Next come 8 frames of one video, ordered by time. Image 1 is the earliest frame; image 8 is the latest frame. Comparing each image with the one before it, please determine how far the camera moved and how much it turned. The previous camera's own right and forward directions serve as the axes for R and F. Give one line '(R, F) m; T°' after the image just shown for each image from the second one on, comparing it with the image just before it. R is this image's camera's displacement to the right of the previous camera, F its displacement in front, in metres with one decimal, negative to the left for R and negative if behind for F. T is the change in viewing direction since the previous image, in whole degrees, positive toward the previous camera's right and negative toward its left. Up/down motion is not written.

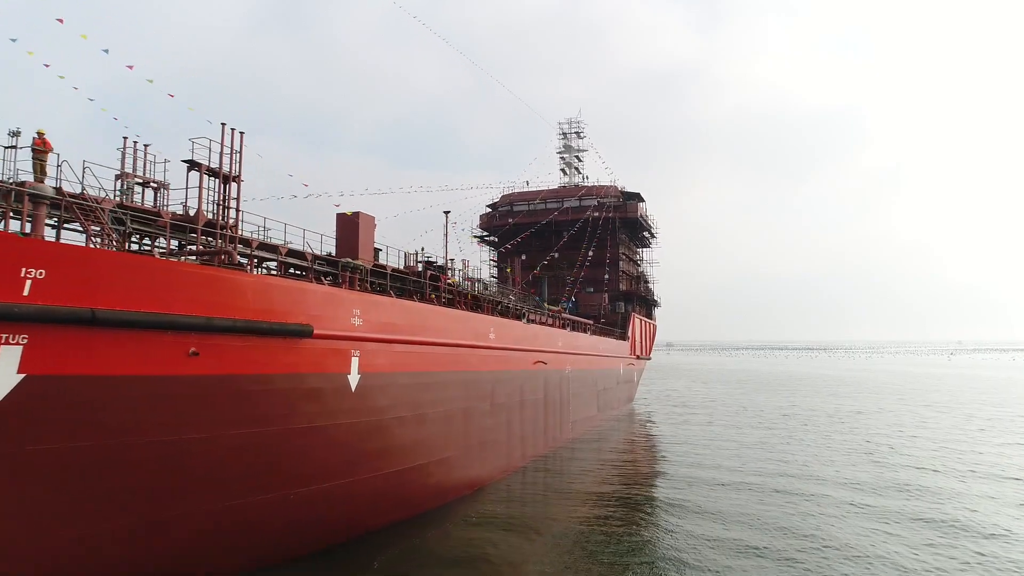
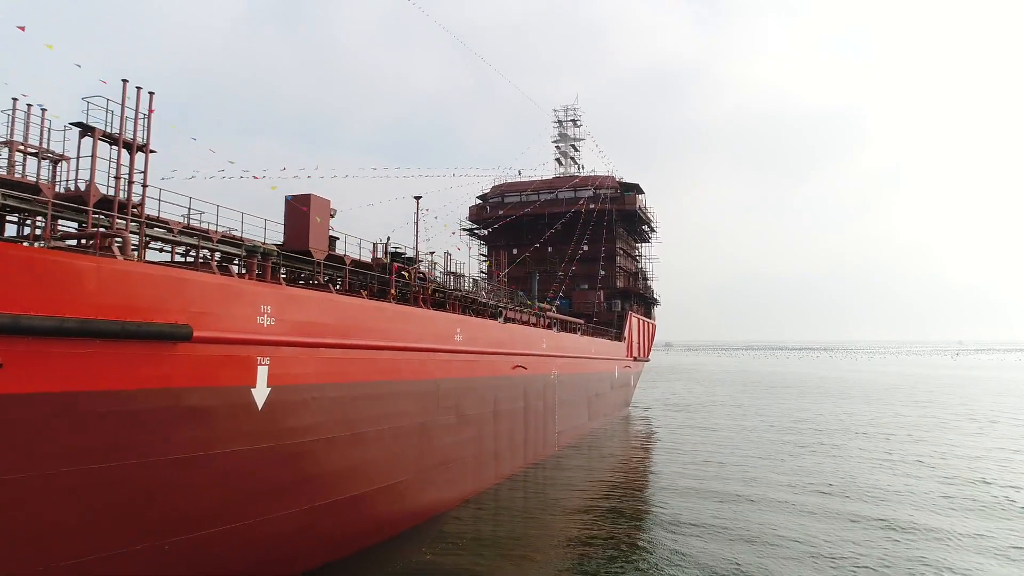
(+0.6, +1.9) m; 0°
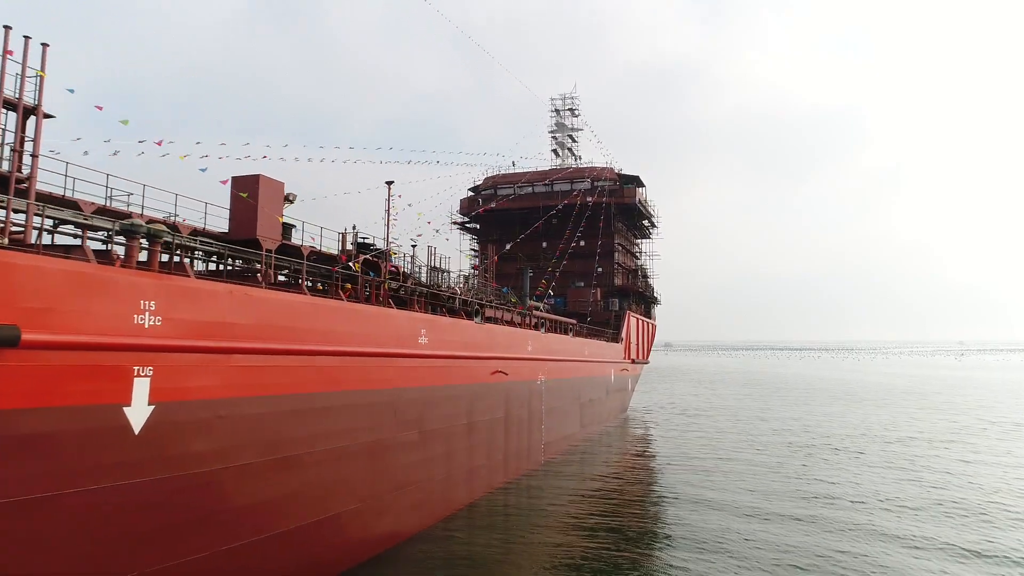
(+0.5, +1.6) m; 0°
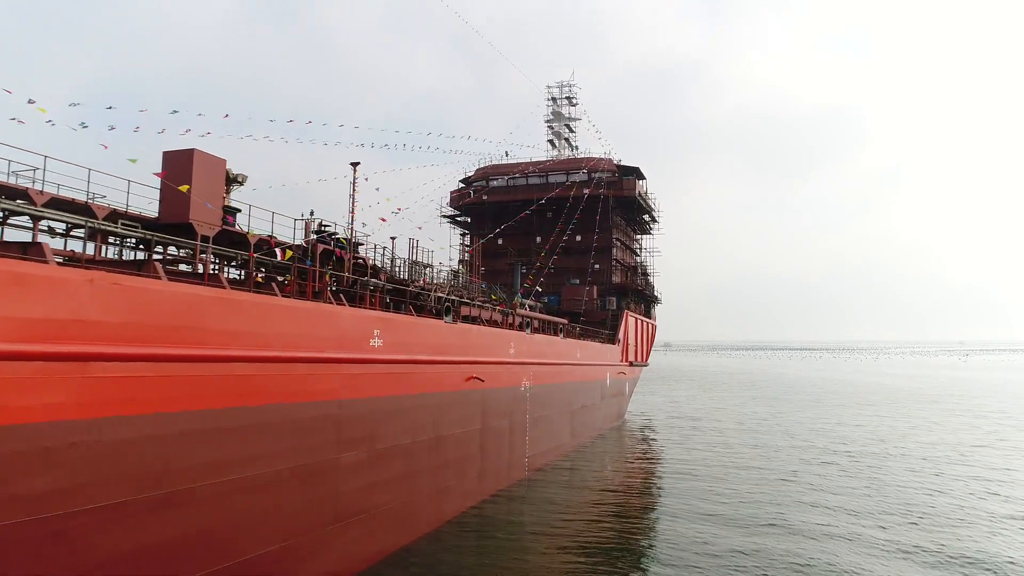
(+0.4, +1.5) m; 0°
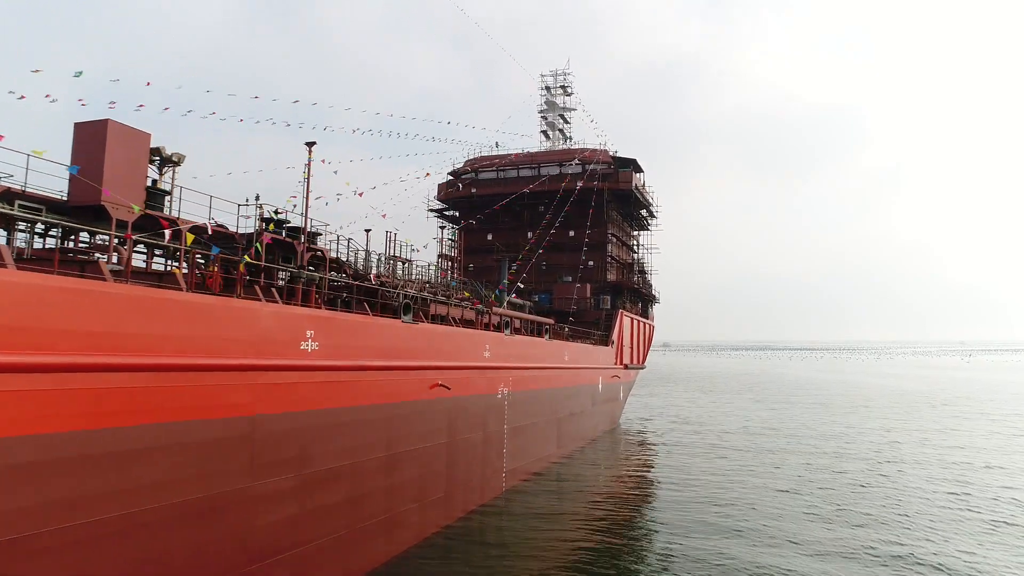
(+0.5, +1.3) m; 0°
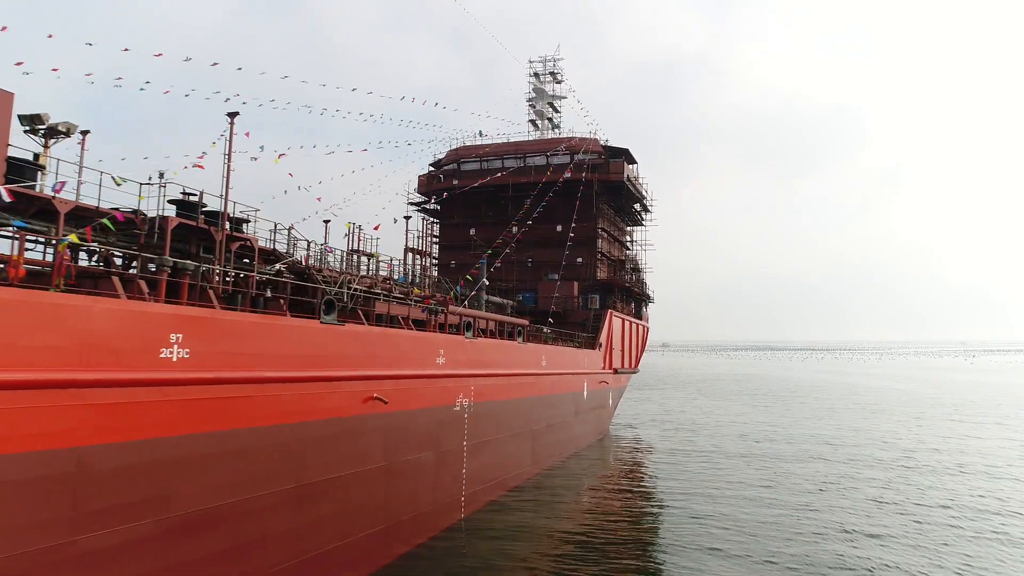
(+0.8, +1.6) m; 0°
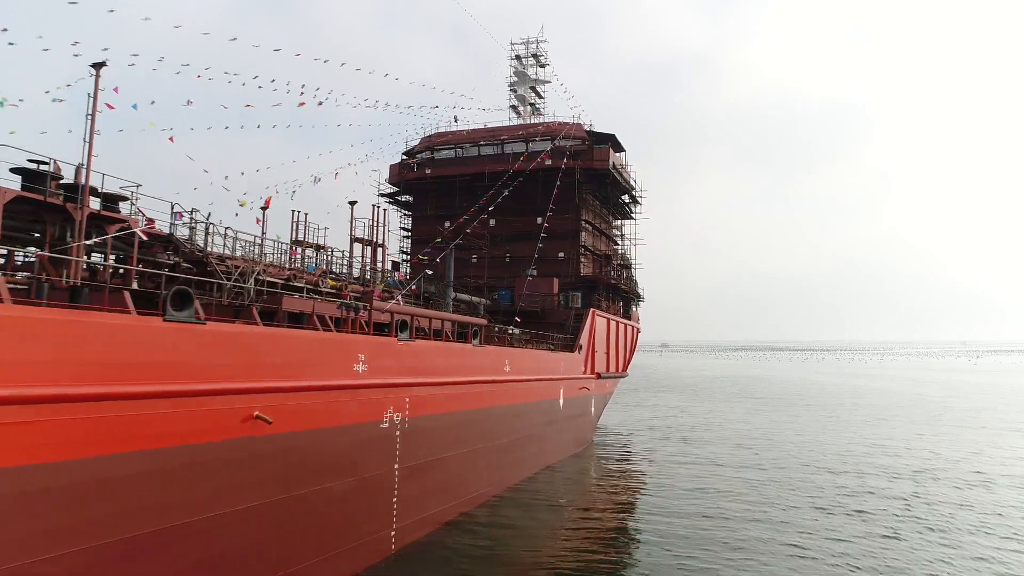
(+1.0, +1.7) m; 0°
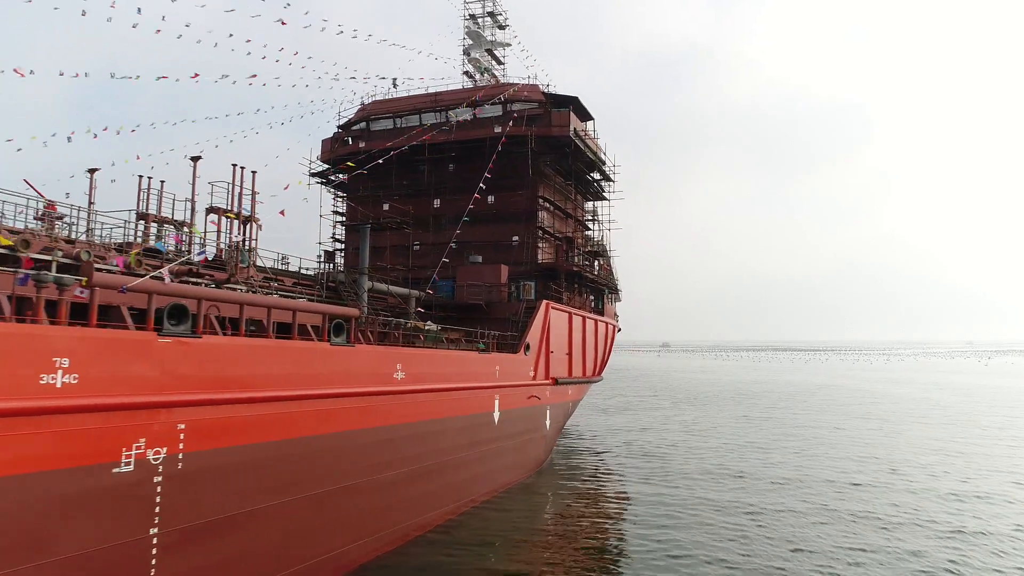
(+1.9, +3.0) m; 0°
